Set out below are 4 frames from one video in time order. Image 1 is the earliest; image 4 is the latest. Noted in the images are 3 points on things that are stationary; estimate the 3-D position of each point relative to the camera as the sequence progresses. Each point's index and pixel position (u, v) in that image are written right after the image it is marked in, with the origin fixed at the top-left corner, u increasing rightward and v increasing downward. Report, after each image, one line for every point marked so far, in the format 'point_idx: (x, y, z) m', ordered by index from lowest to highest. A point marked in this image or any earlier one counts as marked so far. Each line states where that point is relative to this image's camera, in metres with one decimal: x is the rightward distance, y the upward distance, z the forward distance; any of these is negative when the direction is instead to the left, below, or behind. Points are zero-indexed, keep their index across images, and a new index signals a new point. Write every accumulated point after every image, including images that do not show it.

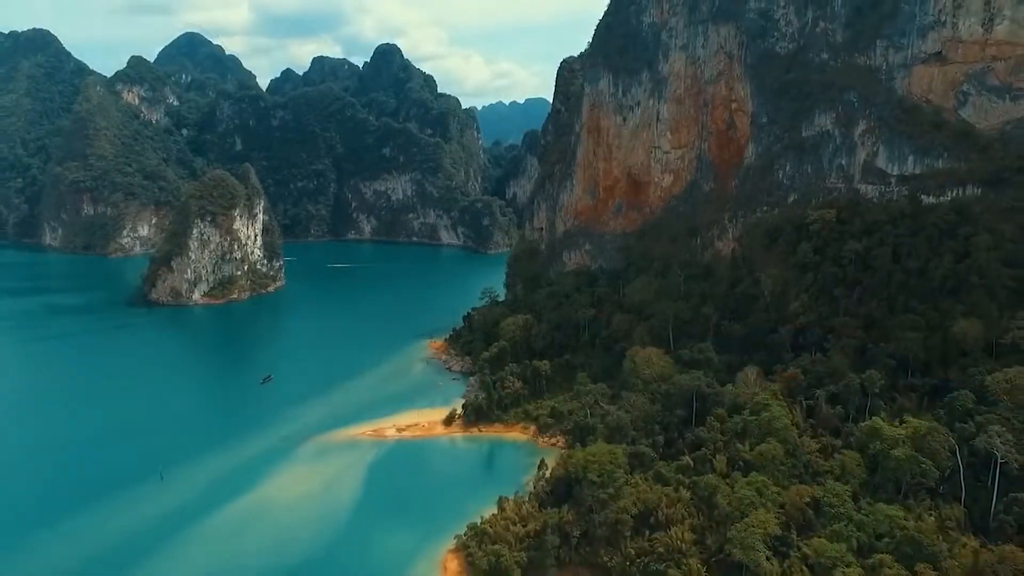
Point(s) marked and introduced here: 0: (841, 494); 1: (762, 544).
0: (+8.7, -5.5, +19.5) m
1: (+6.3, -6.4, +18.5) m
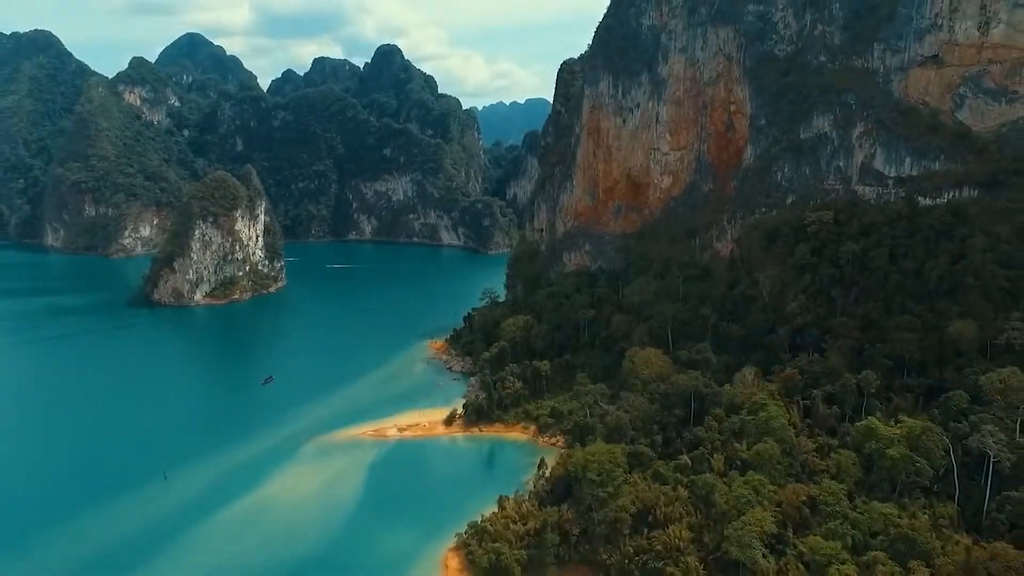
0: (+8.7, -5.5, +19.7) m
1: (+6.3, -6.5, +18.7) m
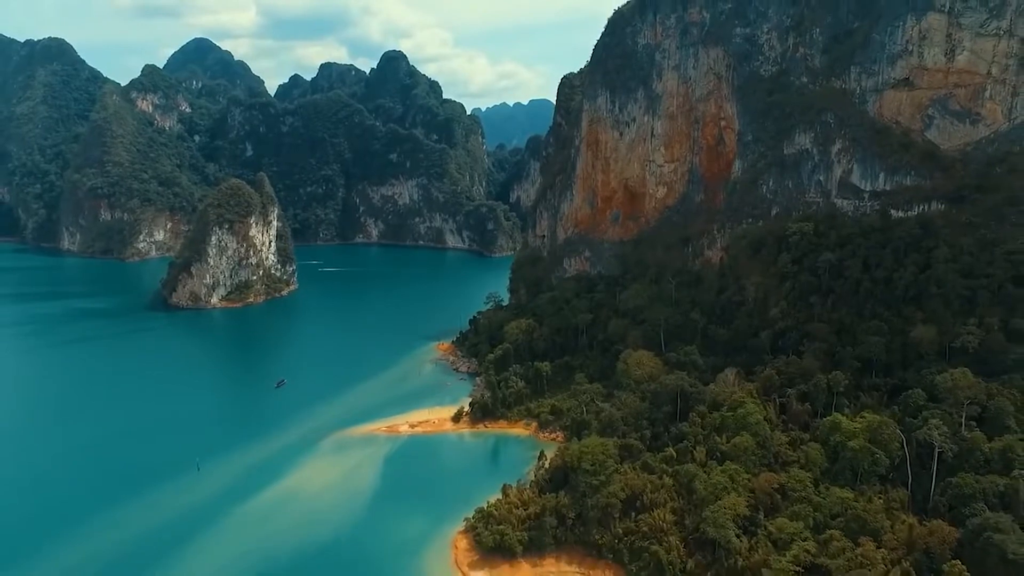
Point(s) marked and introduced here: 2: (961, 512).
0: (+8.8, -5.8, +22.2) m
1: (+6.4, -6.8, +21.2) m
2: (+12.0, -6.0, +19.7) m
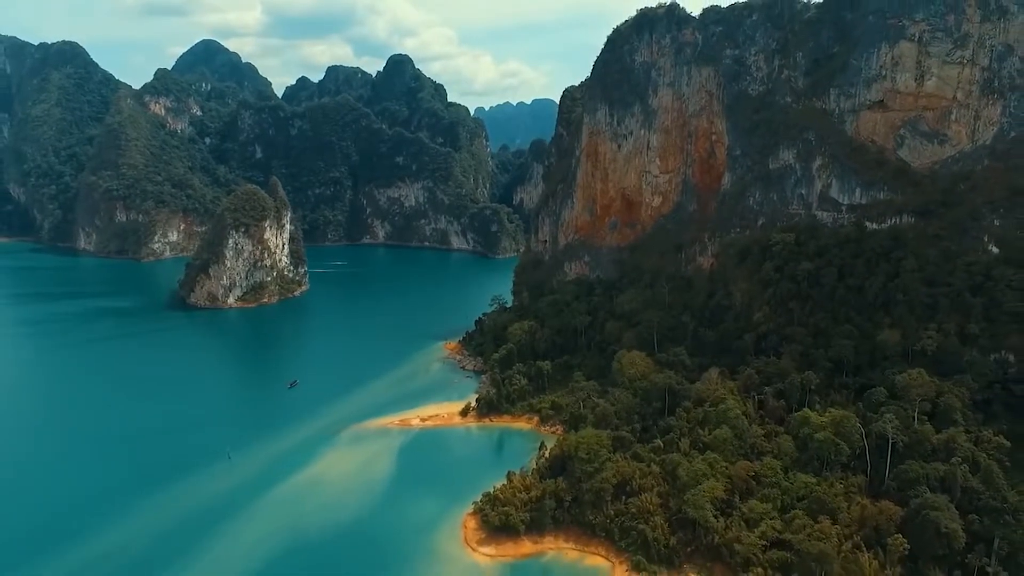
0: (+8.9, -6.1, +24.9) m
1: (+6.5, -7.1, +23.9) m
2: (+12.1, -6.3, +22.5) m
